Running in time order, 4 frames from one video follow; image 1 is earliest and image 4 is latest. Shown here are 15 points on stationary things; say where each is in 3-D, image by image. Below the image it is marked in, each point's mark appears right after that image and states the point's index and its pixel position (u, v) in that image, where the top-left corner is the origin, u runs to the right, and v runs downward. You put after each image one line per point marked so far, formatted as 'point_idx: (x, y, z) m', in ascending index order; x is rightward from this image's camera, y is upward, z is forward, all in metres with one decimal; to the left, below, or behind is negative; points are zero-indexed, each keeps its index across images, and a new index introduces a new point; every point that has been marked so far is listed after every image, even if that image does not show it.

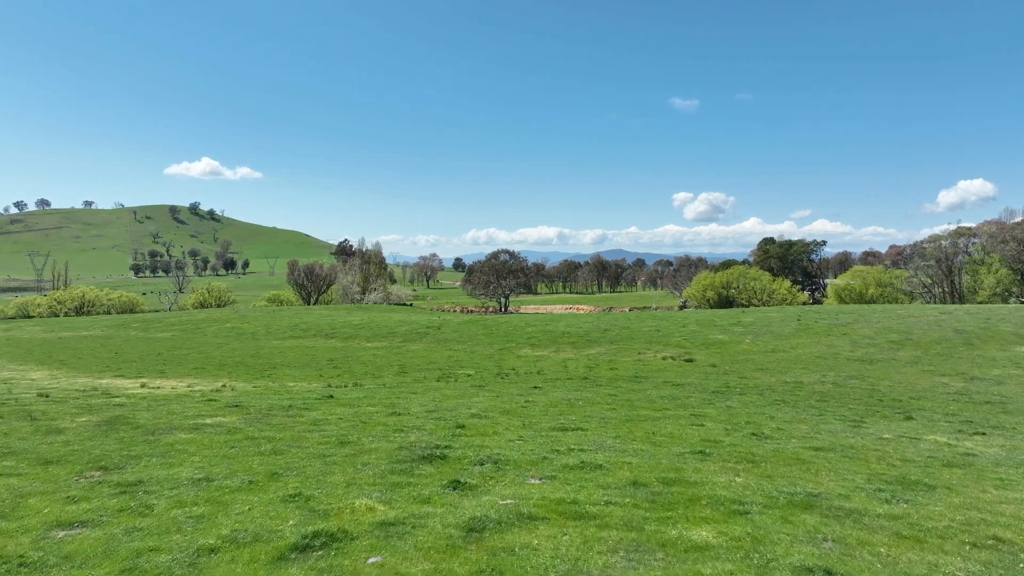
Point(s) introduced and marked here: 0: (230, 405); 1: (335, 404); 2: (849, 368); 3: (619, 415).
0: (-4.8, -2.0, +13.1) m
1: (-3.0, -2.0, +13.2) m
2: (+8.5, -2.0, +19.6) m
3: (+1.6, -2.0, +11.8) m
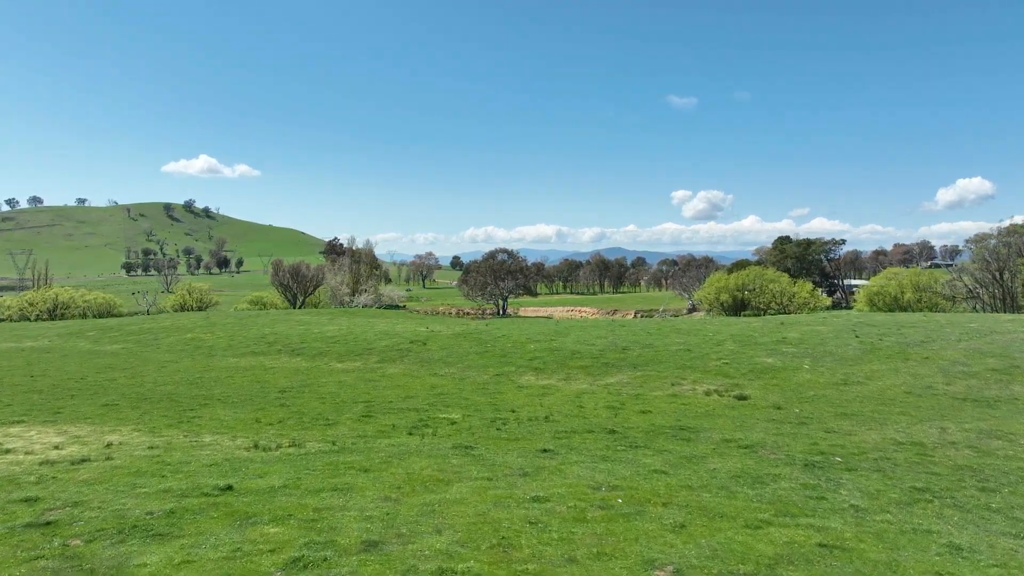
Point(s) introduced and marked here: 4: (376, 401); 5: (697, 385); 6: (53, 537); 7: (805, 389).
0: (-4.8, -2.3, +8.0) m
1: (-3.0, -2.3, +8.0) m
2: (+8.5, -2.4, +14.4) m
3: (+1.6, -2.3, +6.6) m
4: (-3.2, -2.6, +18.2) m
5: (+4.5, -2.3, +18.8) m
6: (-4.2, -2.3, +7.1) m
7: (+6.7, -2.3, +17.7) m
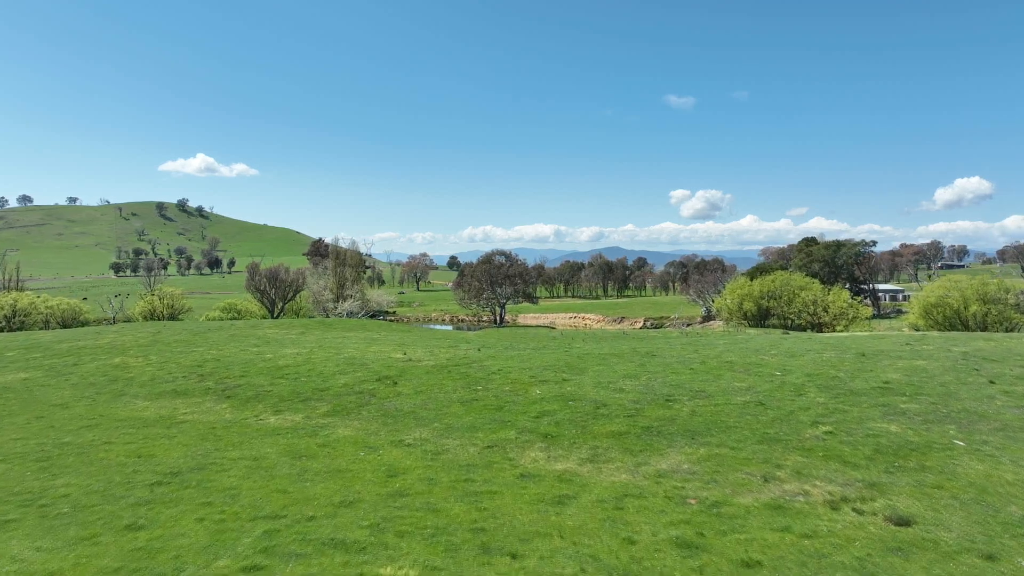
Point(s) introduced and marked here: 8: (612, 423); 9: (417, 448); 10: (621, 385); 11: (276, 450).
0: (-4.8, -3.0, +0.9) m
1: (-3.0, -3.0, +1.0) m
2: (+8.5, -3.0, +7.4) m
3: (+1.7, -2.9, -0.4) m
4: (-3.2, -3.3, +11.1) m
5: (+4.5, -3.0, +11.8) m
6: (-4.1, -2.9, 0.0) m
7: (+6.7, -2.9, +10.7) m
8: (+2.1, -2.8, +16.0) m
9: (-1.9, -3.1, +15.4) m
10: (+2.7, -2.5, +19.7) m
11: (-4.7, -3.2, +15.5) m
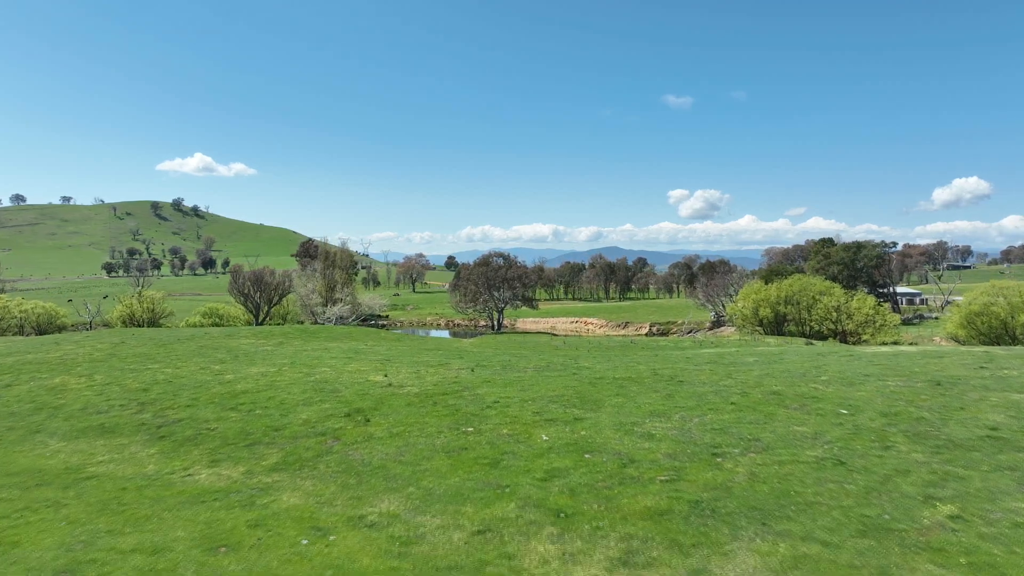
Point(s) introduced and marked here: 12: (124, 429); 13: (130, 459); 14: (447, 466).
0: (-4.7, -3.3, -3.3) m
1: (-3.0, -3.3, -3.2) m
2: (+8.5, -3.3, +3.3) m
3: (+1.7, -3.3, -4.6) m
4: (-3.2, -3.6, +6.9) m
5: (+4.5, -3.3, +7.6) m
6: (-4.1, -3.2, -4.1) m
7: (+6.7, -3.3, +6.6) m
8: (+2.1, -3.1, +11.8) m
9: (-1.9, -3.5, +11.2) m
10: (+2.7, -2.8, +15.5) m
11: (-4.7, -3.6, +11.3) m
12: (-9.6, -3.5, +19.3) m
13: (-8.0, -3.6, +16.3) m
14: (-1.2, -3.2, +14.2) m
